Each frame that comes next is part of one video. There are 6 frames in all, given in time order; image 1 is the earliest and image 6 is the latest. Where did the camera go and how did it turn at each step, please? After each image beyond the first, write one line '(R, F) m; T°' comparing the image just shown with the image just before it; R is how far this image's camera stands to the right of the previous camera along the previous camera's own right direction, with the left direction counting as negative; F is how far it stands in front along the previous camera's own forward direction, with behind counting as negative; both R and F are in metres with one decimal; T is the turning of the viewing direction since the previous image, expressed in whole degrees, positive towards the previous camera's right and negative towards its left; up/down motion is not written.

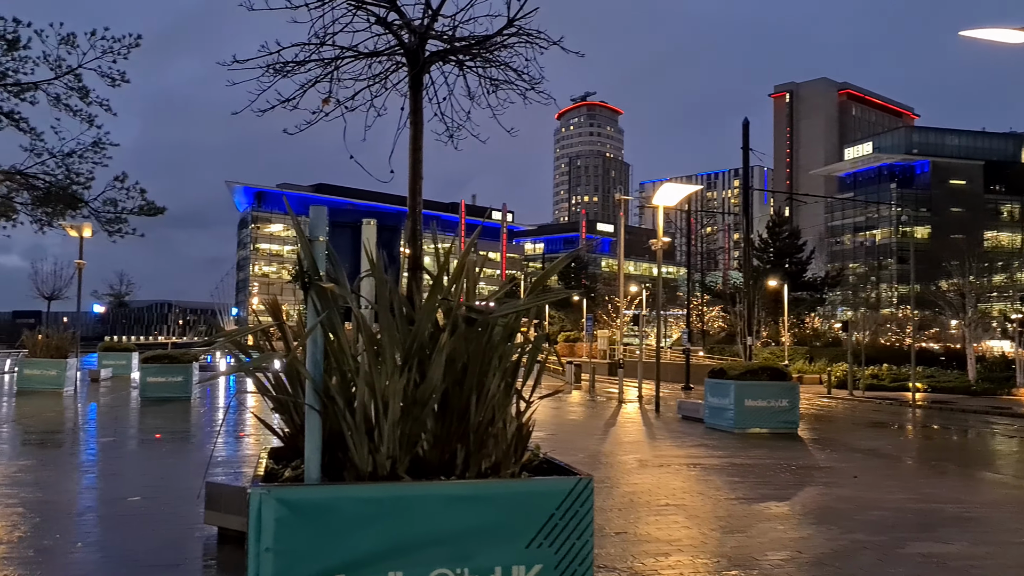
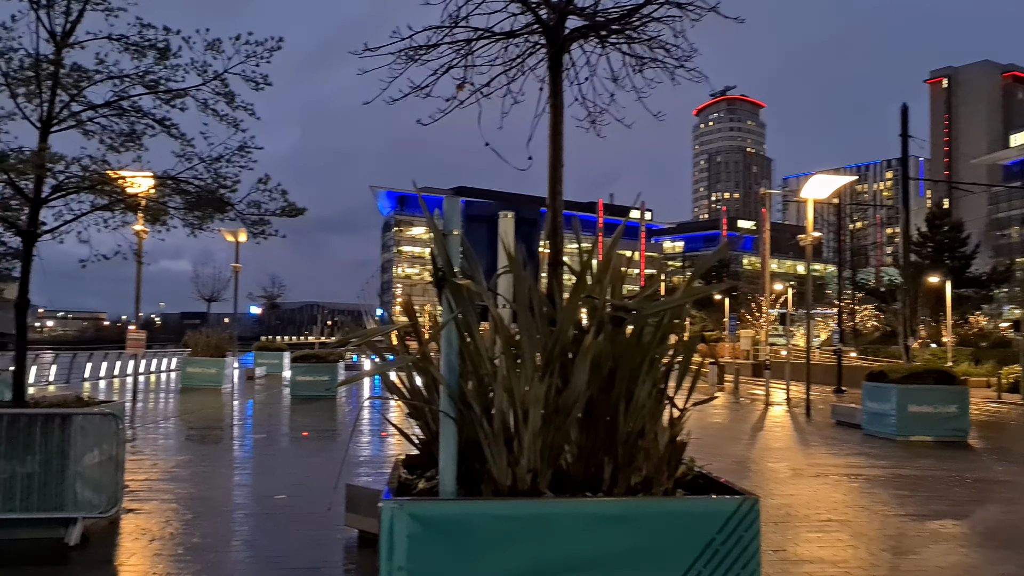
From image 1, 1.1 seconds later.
(-0.1, +0.3) m; -9°
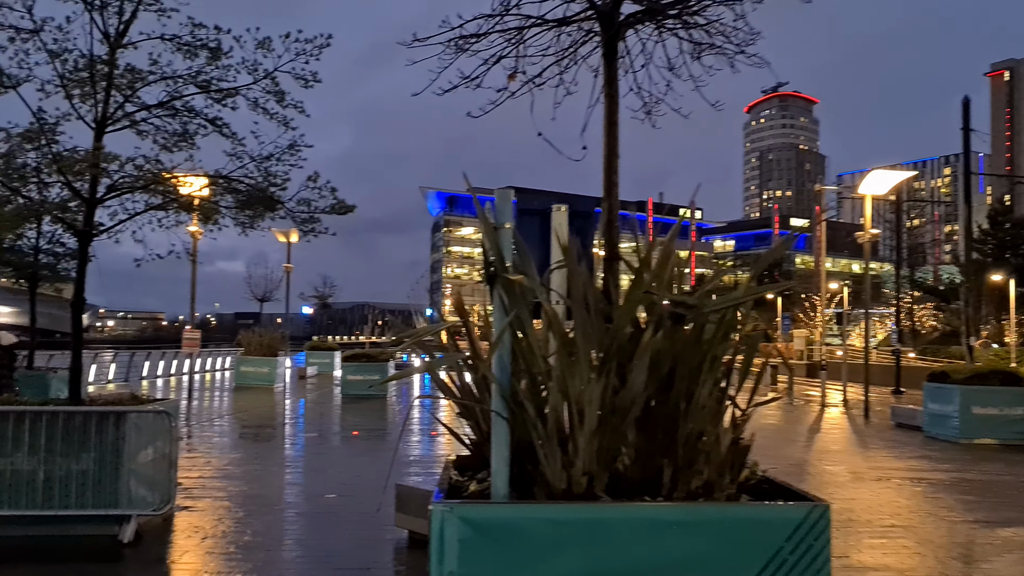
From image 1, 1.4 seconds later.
(0.0, +0.1) m; -3°
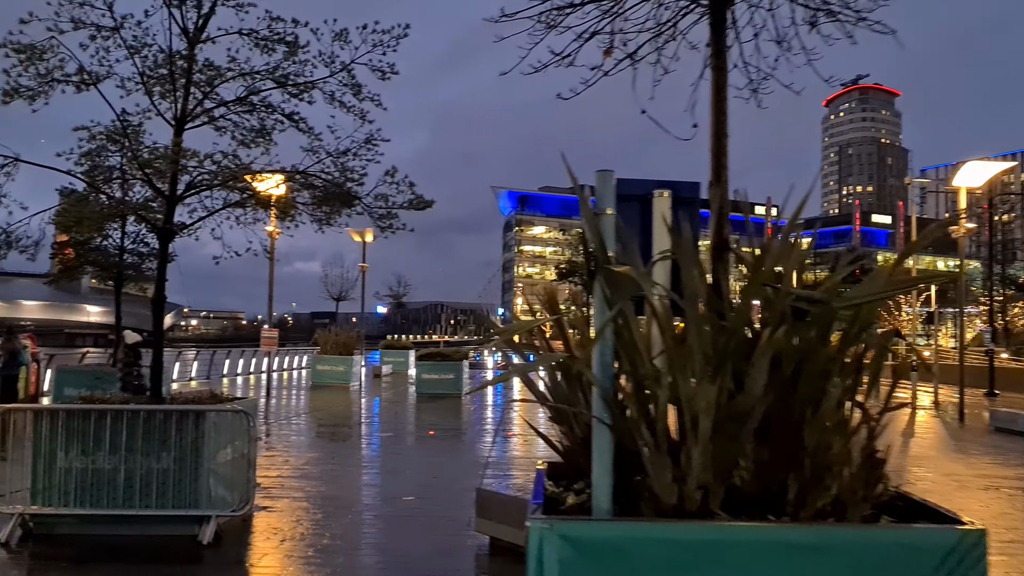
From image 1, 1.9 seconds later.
(-0.1, +0.3) m; -5°
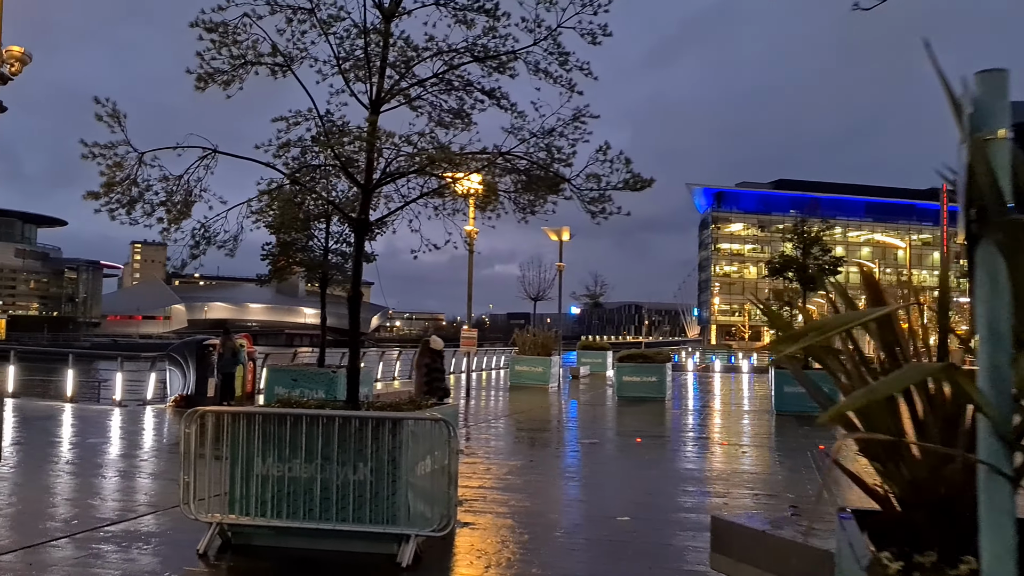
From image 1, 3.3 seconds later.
(-0.3, +0.9) m; -12°
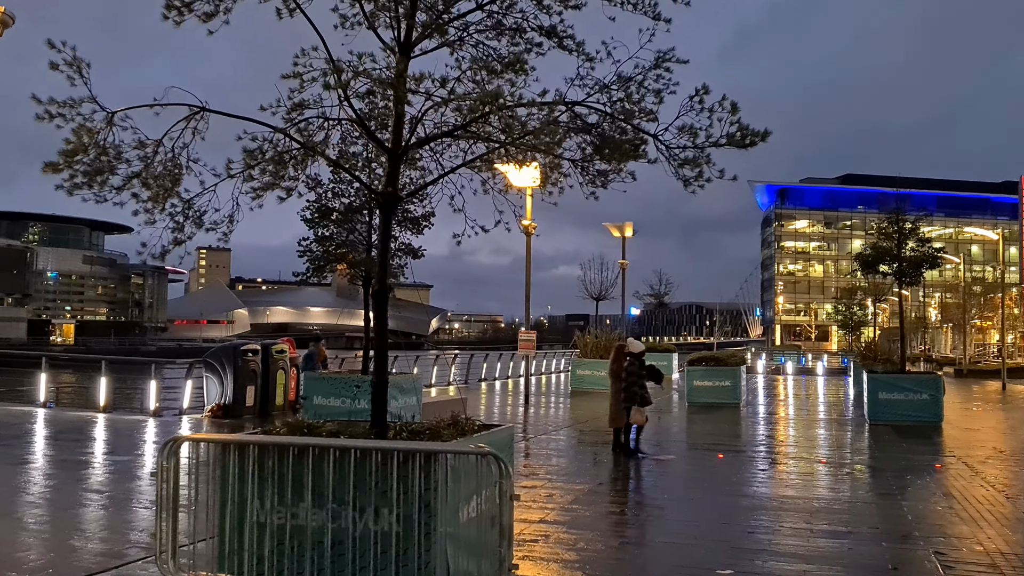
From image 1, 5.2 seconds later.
(-0.1, +1.5) m; -4°
